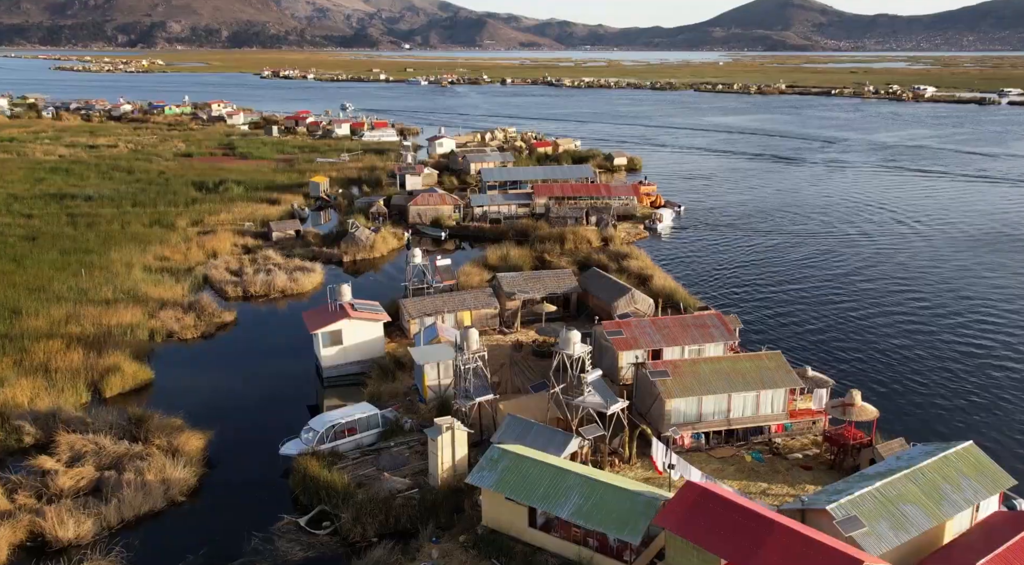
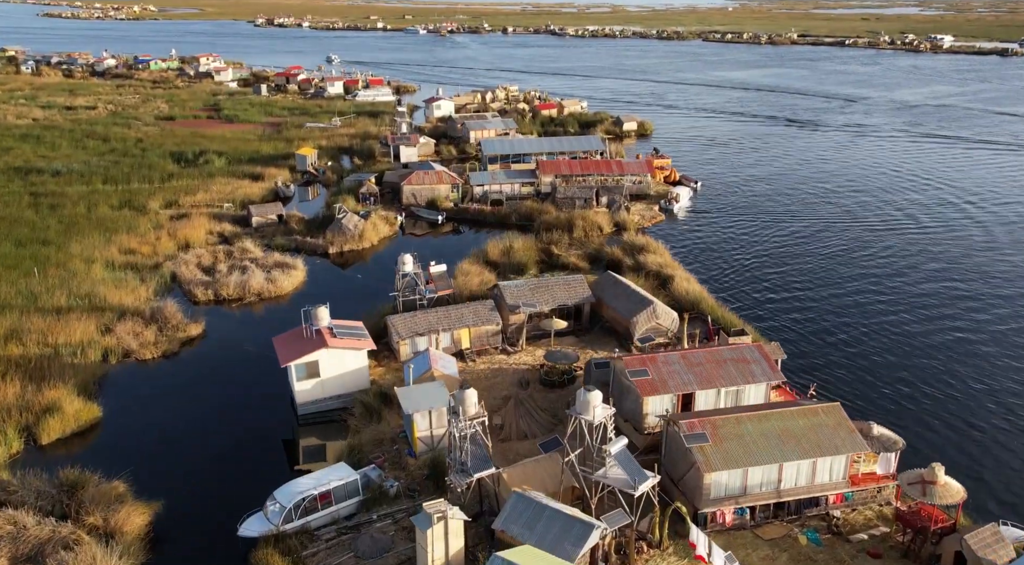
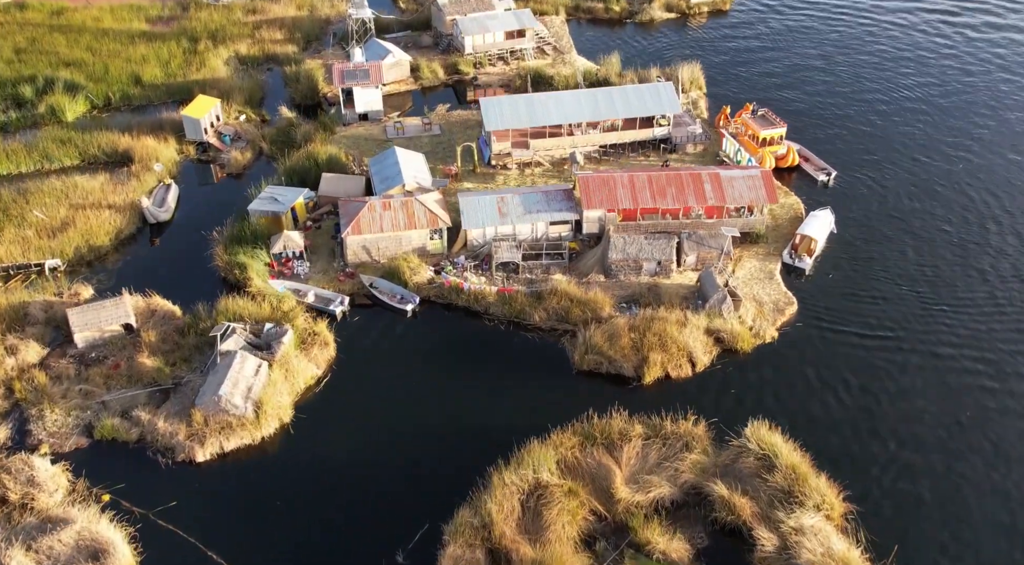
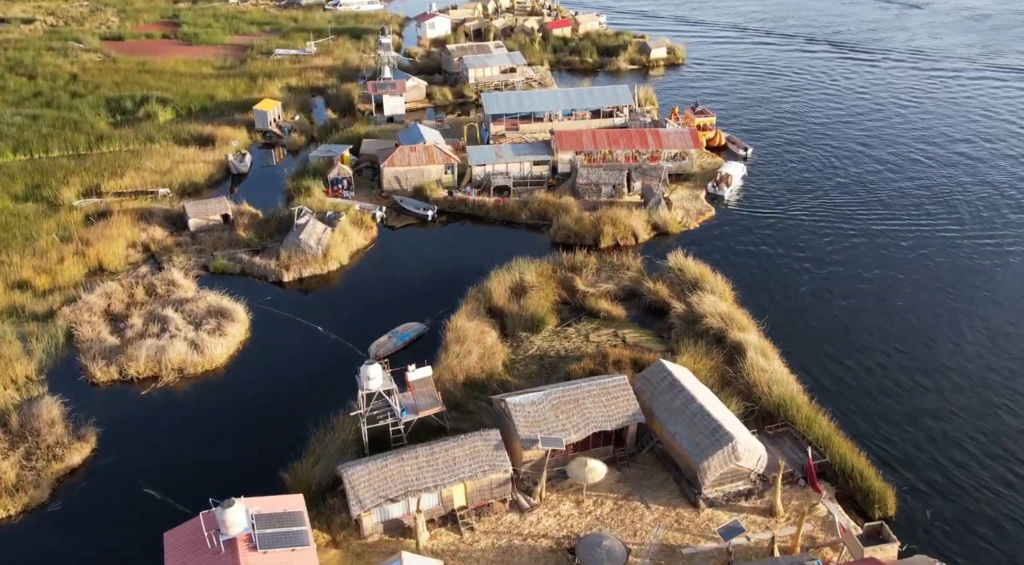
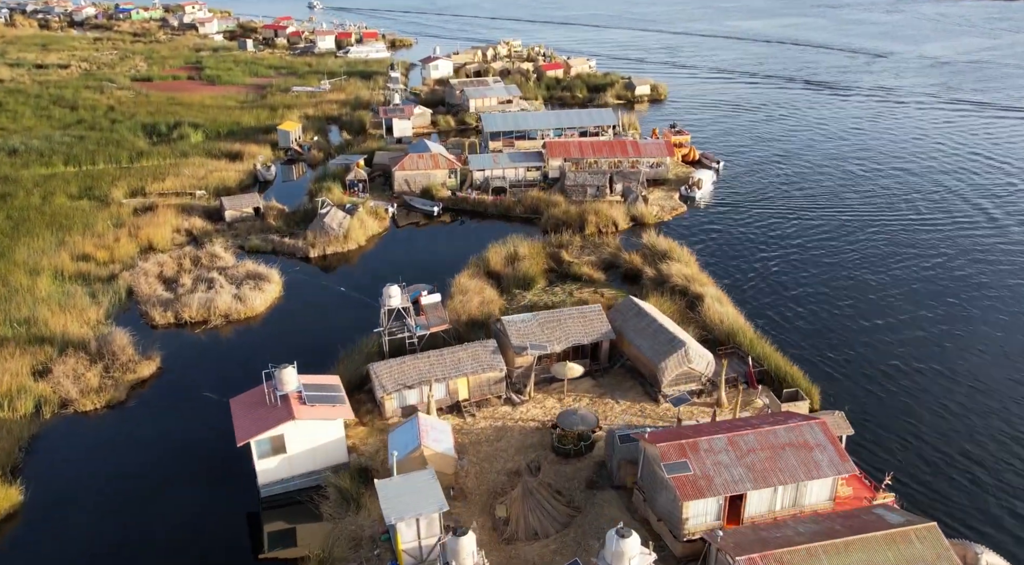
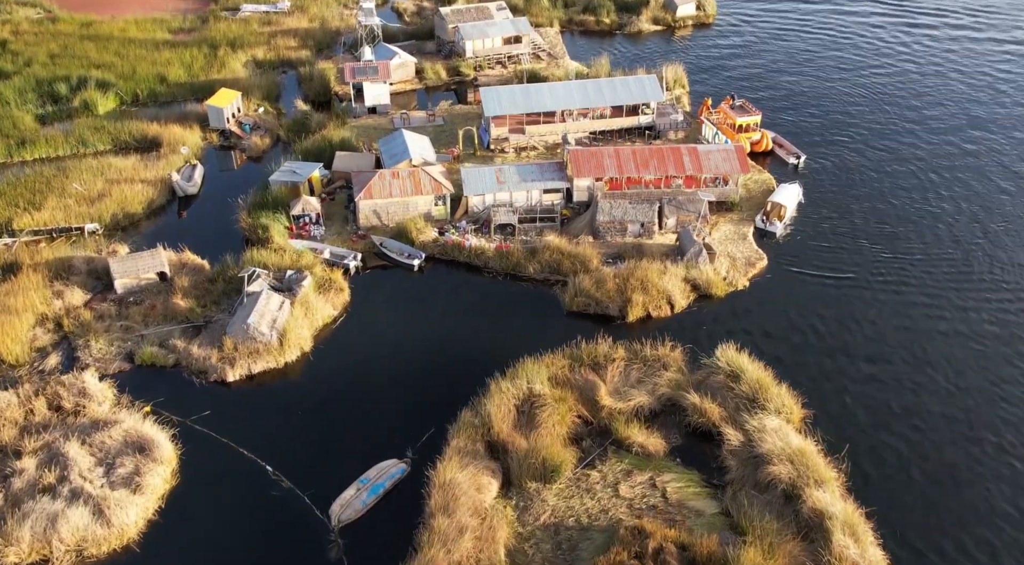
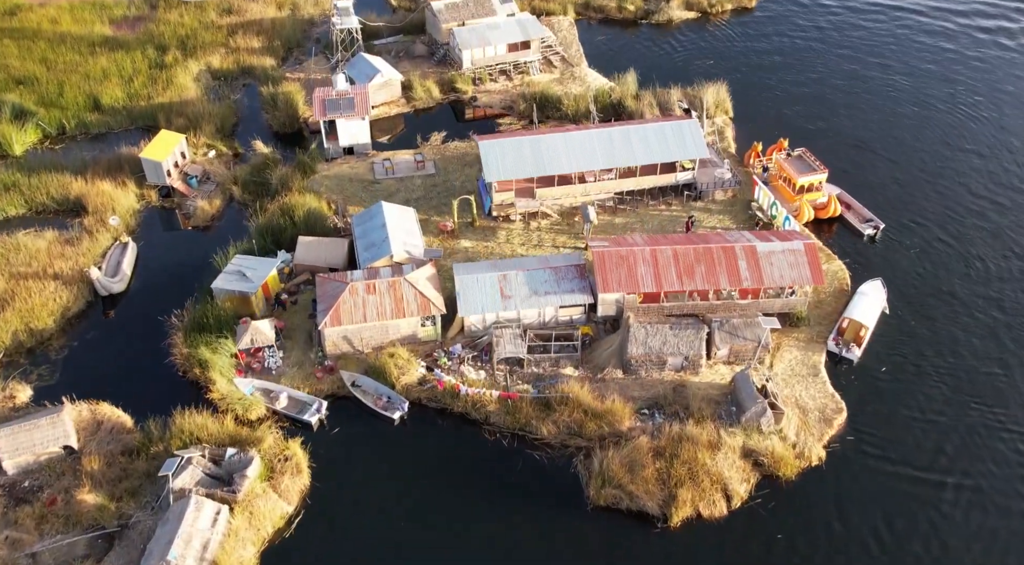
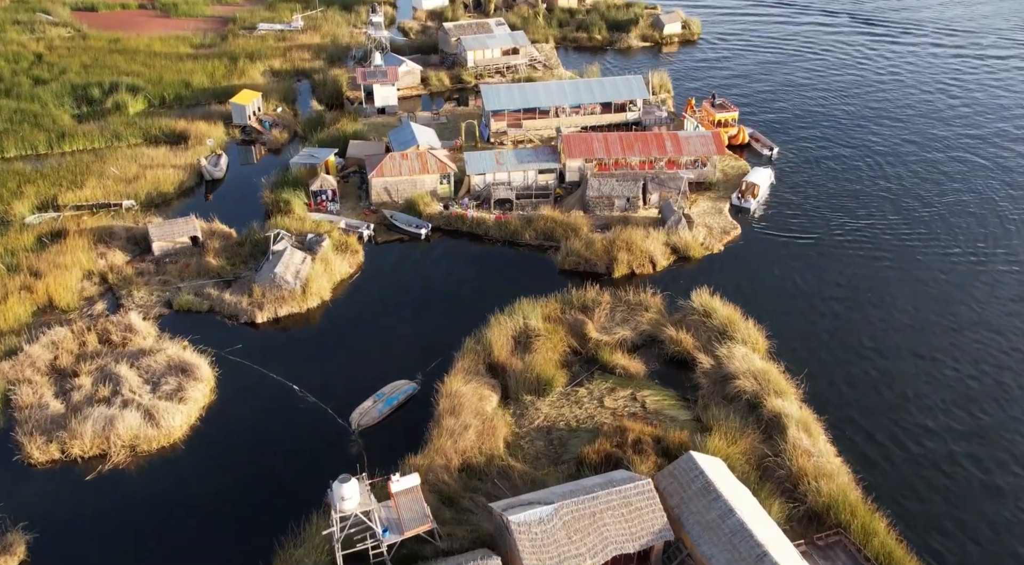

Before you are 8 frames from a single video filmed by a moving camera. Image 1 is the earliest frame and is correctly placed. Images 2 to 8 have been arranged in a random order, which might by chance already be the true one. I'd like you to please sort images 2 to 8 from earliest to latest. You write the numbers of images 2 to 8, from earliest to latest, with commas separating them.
2, 5, 4, 8, 6, 3, 7
